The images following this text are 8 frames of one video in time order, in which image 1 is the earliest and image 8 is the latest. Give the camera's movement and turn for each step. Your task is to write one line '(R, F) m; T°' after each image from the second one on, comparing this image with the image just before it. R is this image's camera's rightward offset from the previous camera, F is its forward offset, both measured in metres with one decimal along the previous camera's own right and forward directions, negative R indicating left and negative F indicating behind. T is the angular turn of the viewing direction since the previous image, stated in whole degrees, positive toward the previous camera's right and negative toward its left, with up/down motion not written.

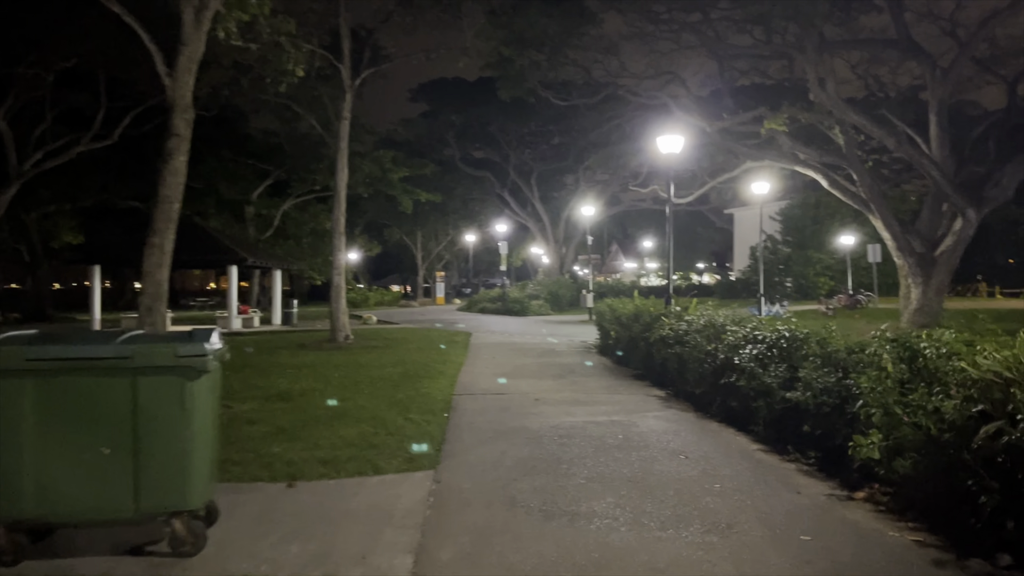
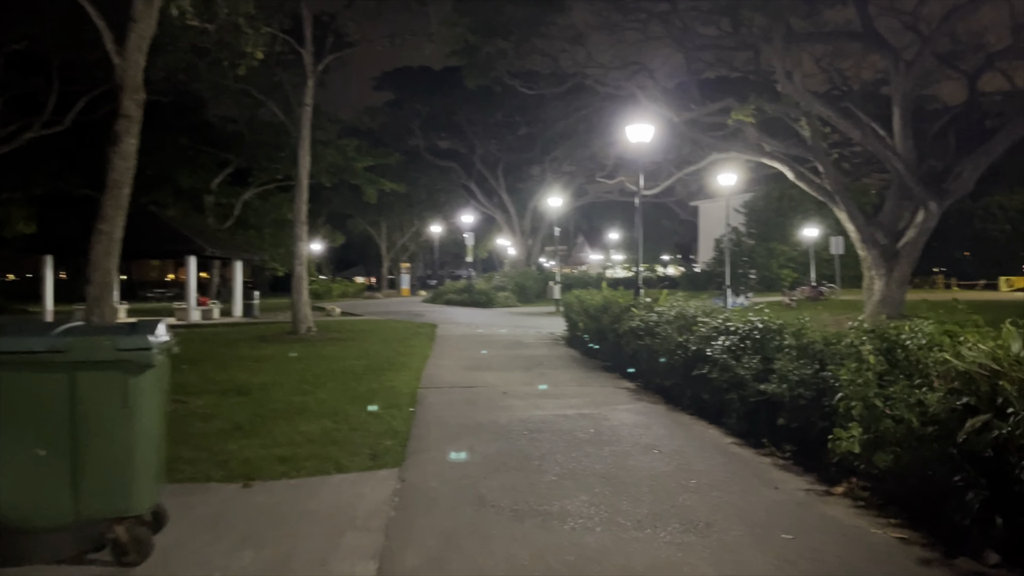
(0.0, +0.3) m; +3°
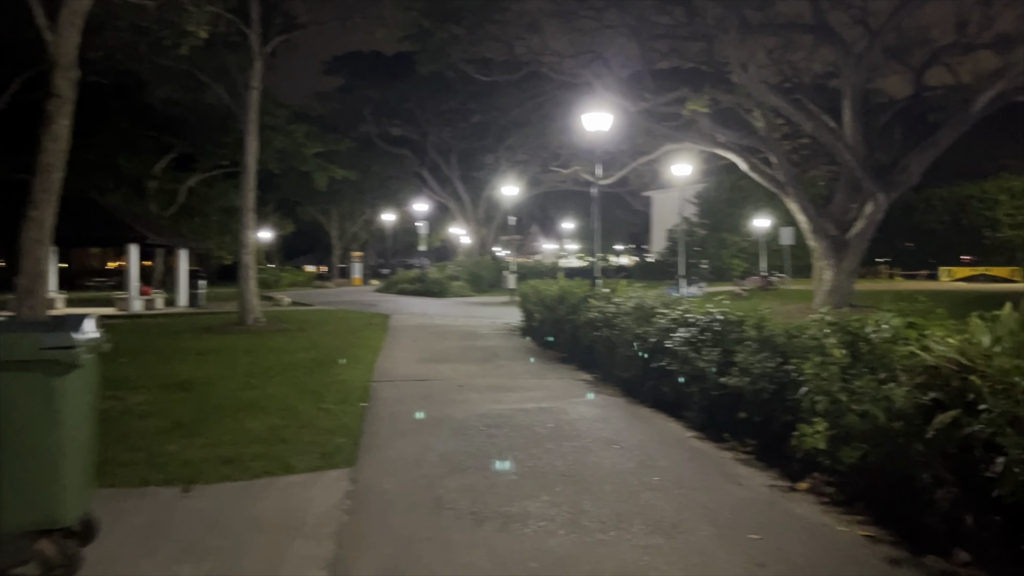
(0.0, +0.3) m; +3°
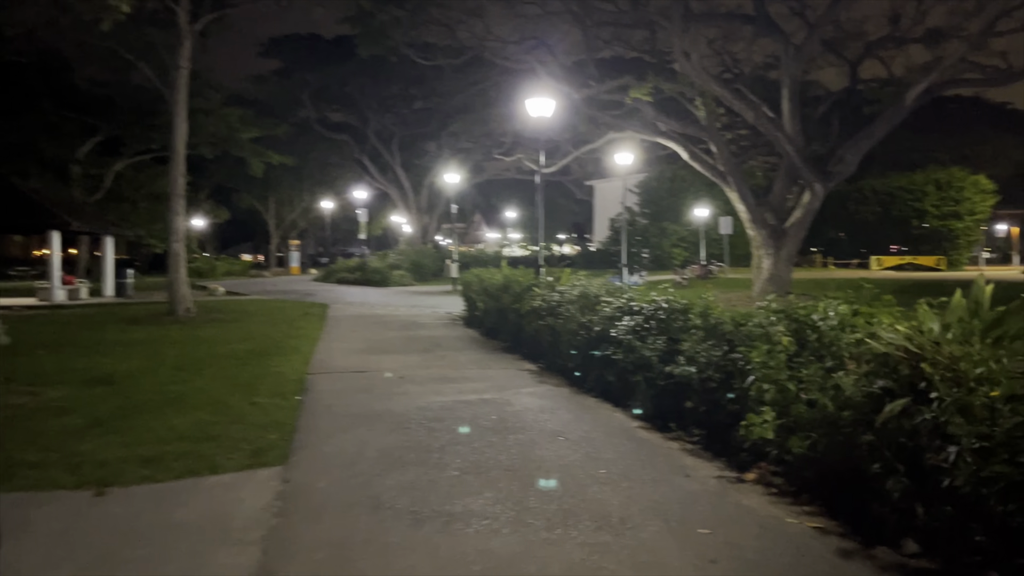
(0.0, +0.3) m; +4°
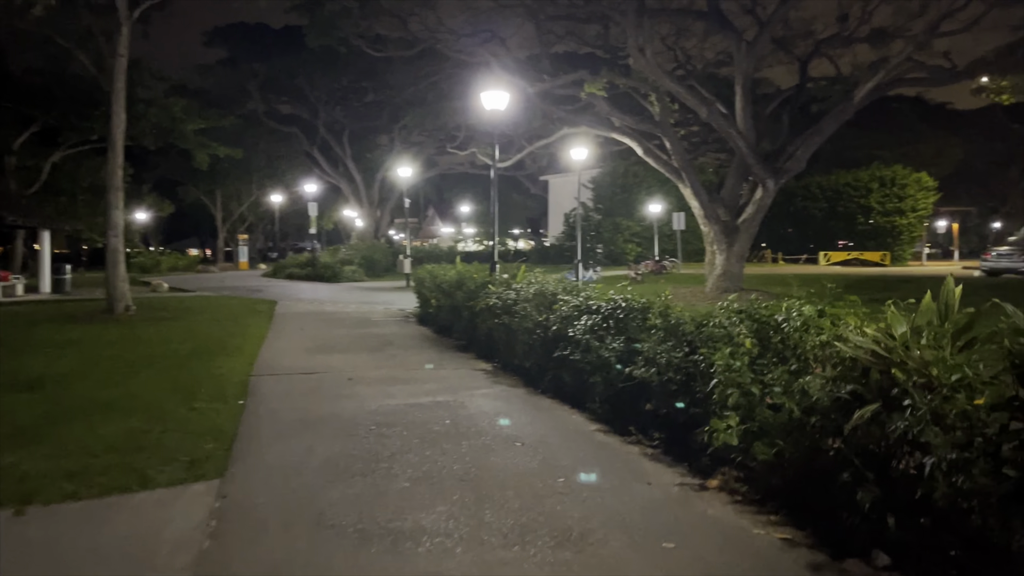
(0.0, +0.3) m; +3°
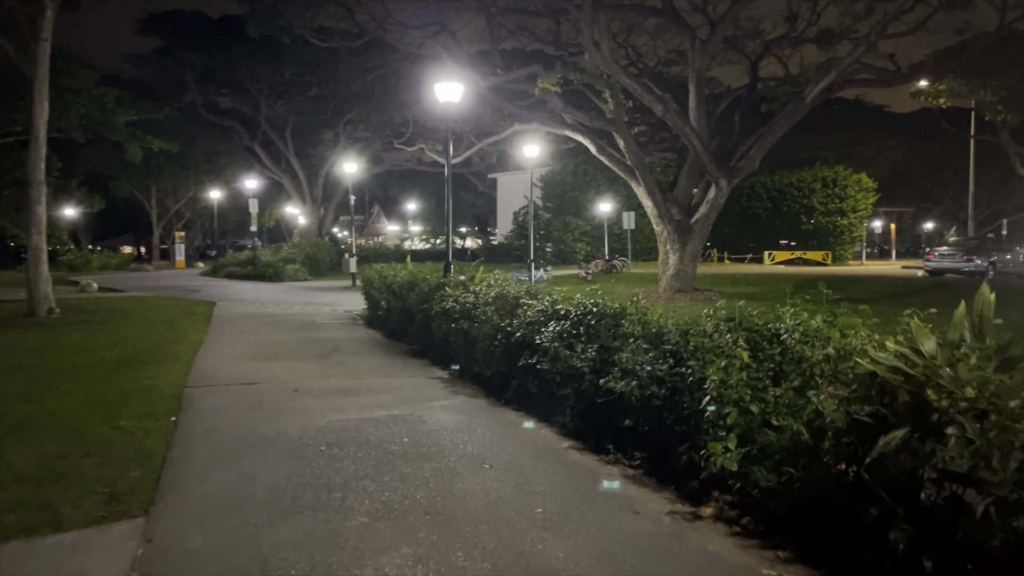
(-0.2, +0.7) m; +4°
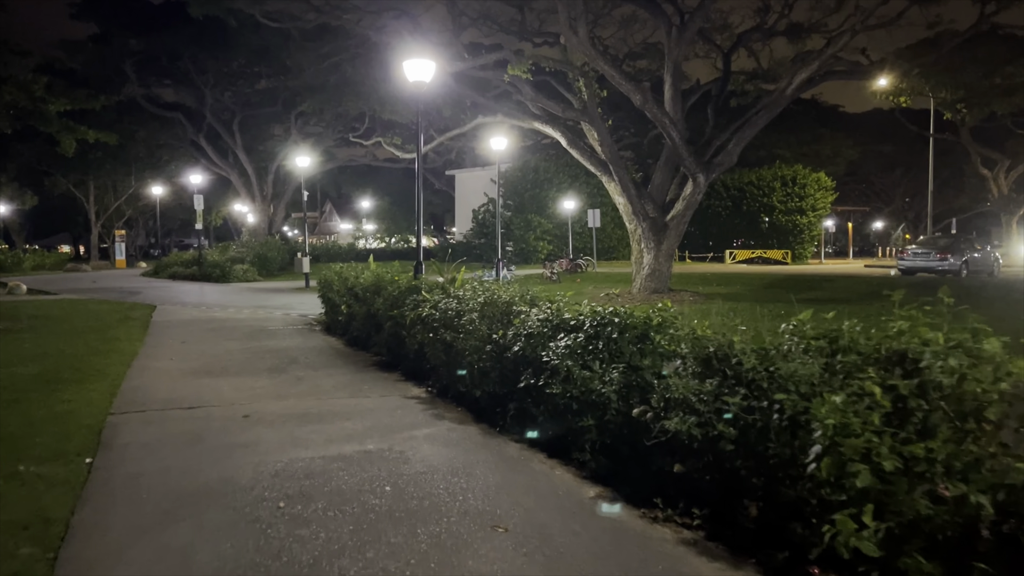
(-0.4, +1.5) m; +3°
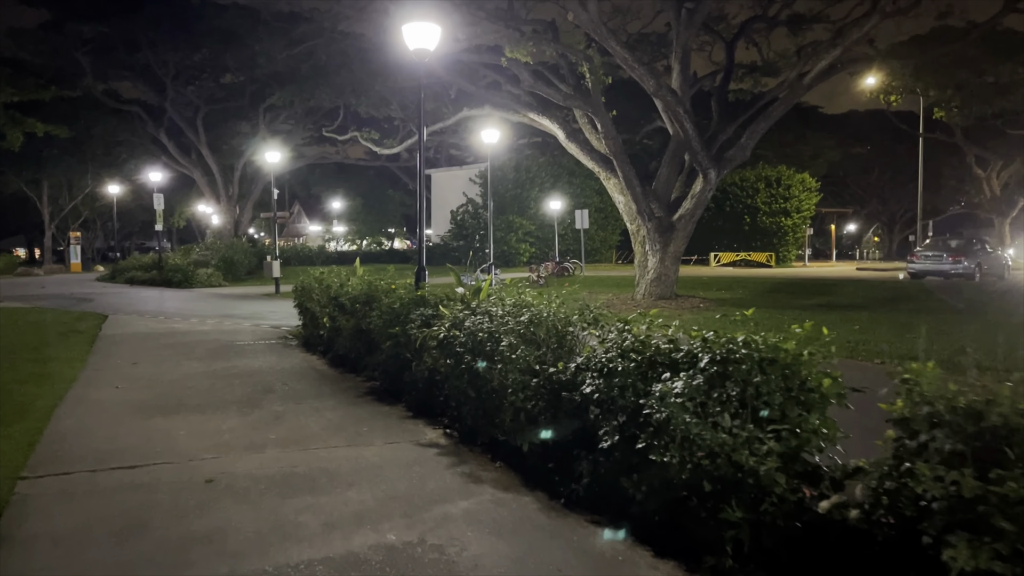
(-0.7, +2.1) m; +2°
